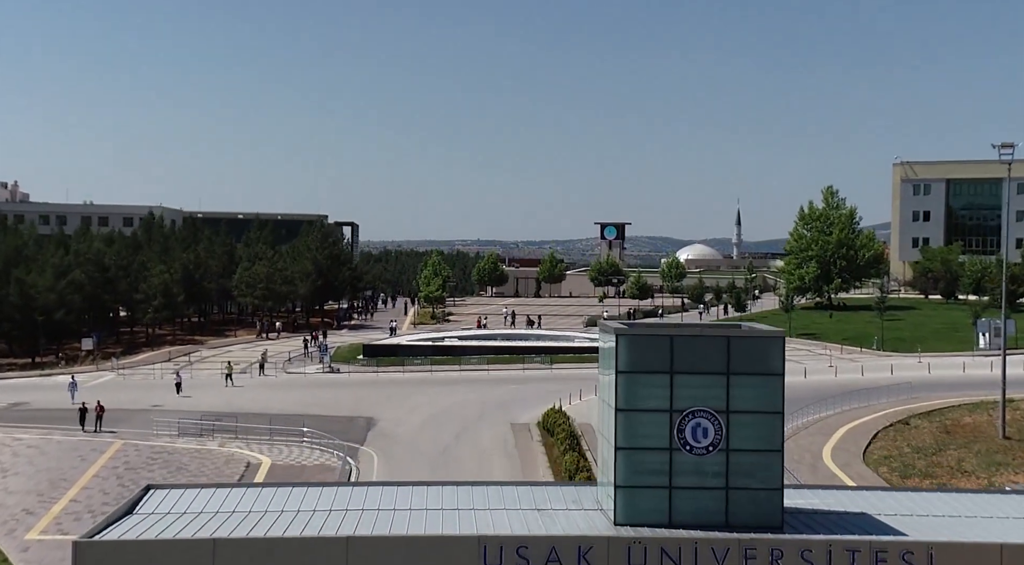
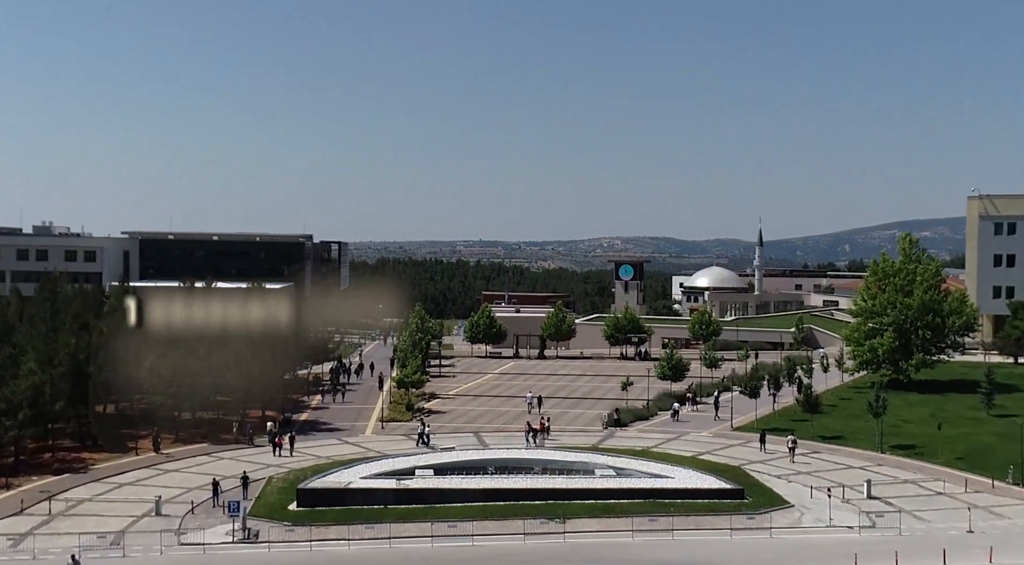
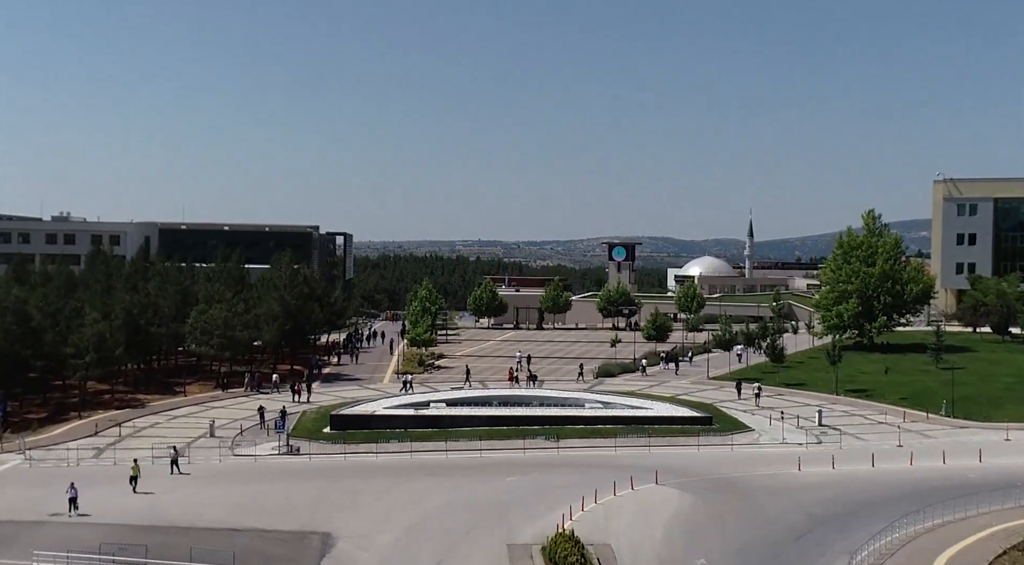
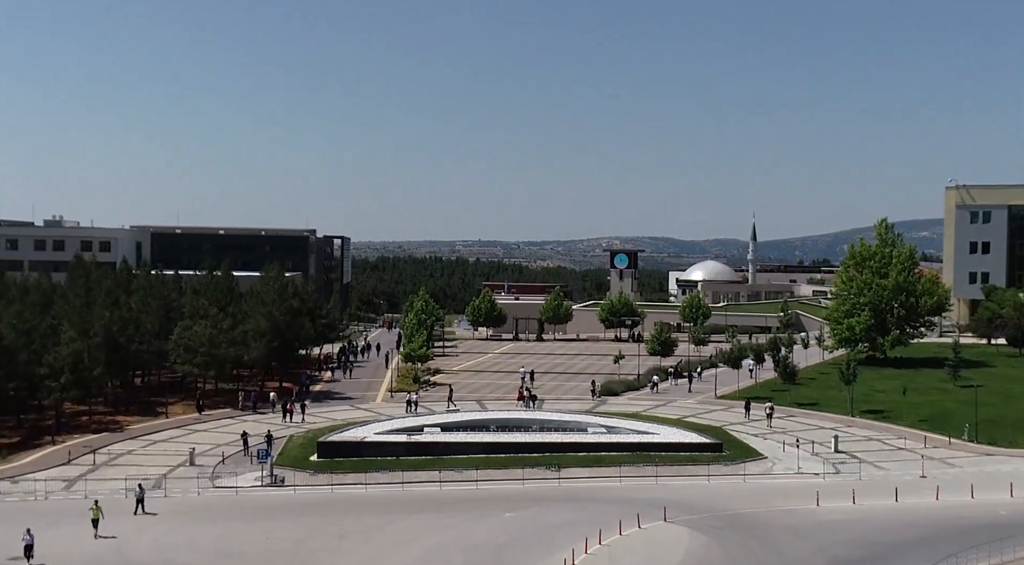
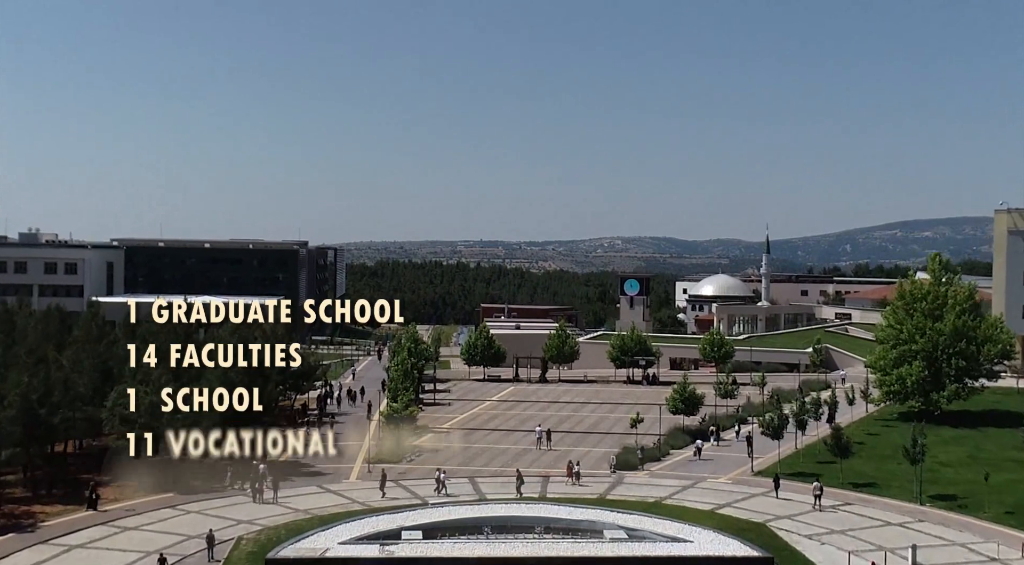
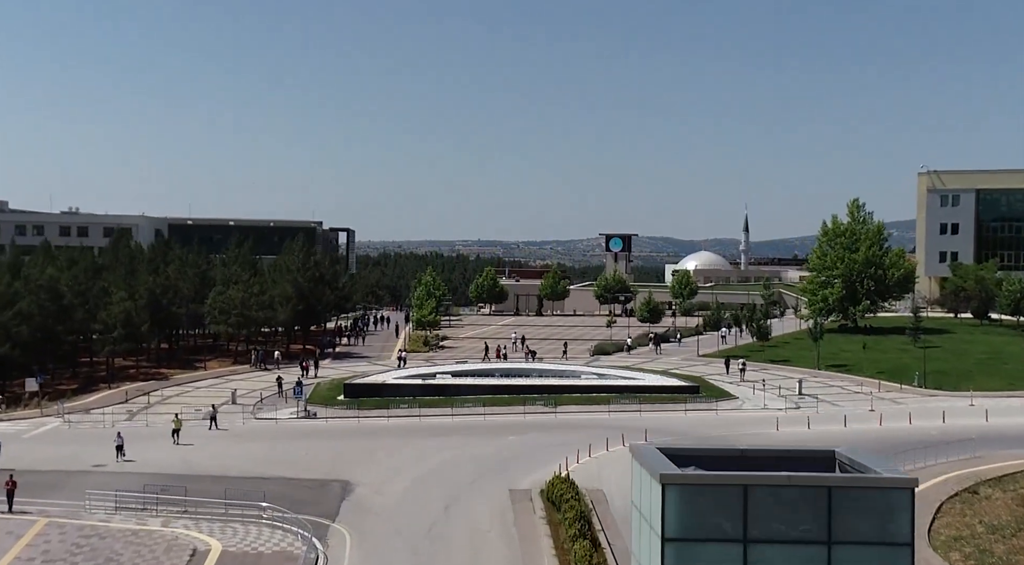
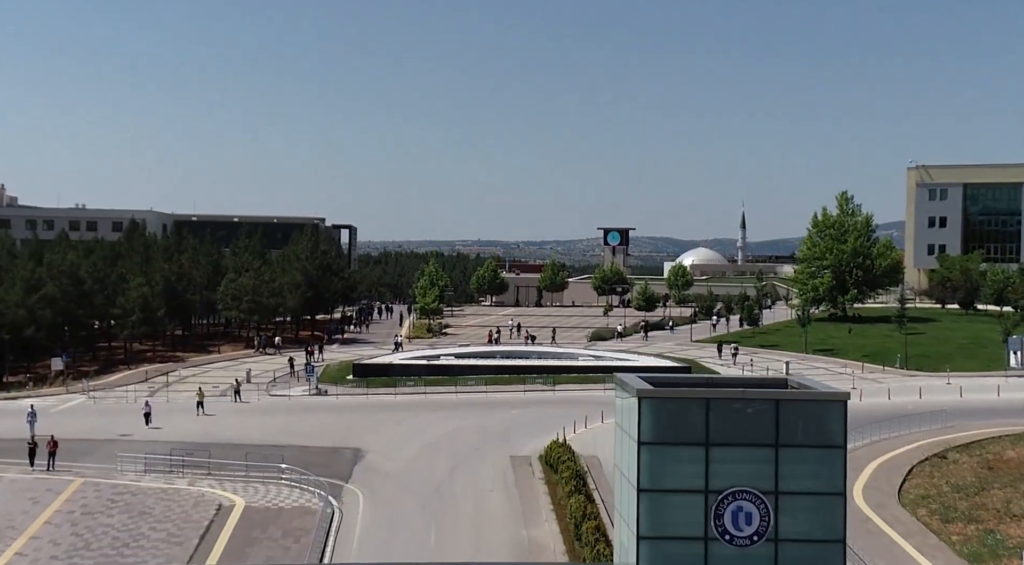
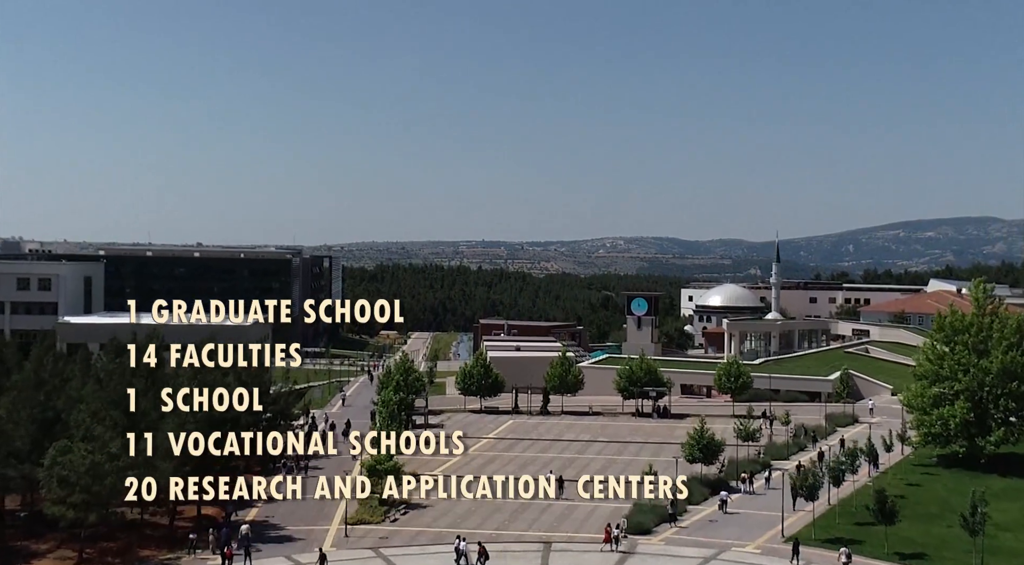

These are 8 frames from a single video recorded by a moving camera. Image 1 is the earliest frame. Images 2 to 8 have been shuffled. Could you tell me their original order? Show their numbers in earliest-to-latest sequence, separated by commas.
7, 6, 3, 4, 2, 5, 8
